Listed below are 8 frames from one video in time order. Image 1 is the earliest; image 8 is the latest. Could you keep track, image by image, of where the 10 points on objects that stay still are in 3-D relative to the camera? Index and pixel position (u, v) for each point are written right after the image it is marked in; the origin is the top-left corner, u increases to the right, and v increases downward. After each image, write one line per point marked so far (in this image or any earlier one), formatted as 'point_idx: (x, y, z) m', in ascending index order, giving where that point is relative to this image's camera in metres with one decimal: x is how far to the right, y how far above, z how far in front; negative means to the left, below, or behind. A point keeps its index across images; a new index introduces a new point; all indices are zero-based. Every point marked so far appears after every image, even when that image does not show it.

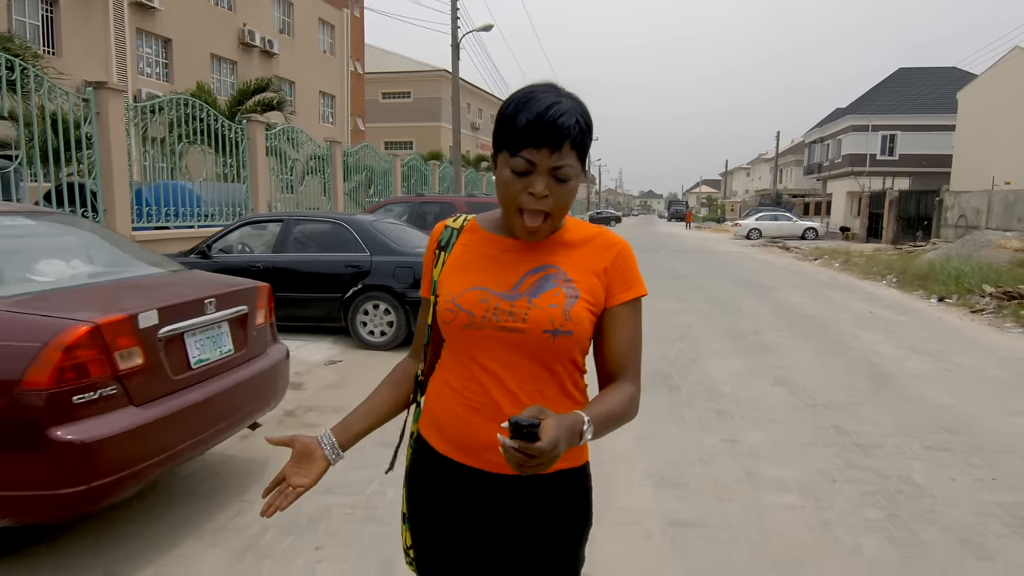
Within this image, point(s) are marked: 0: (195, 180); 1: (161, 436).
0: (-5.5, +1.9, +11.3) m
1: (-1.4, -0.6, +2.7) m
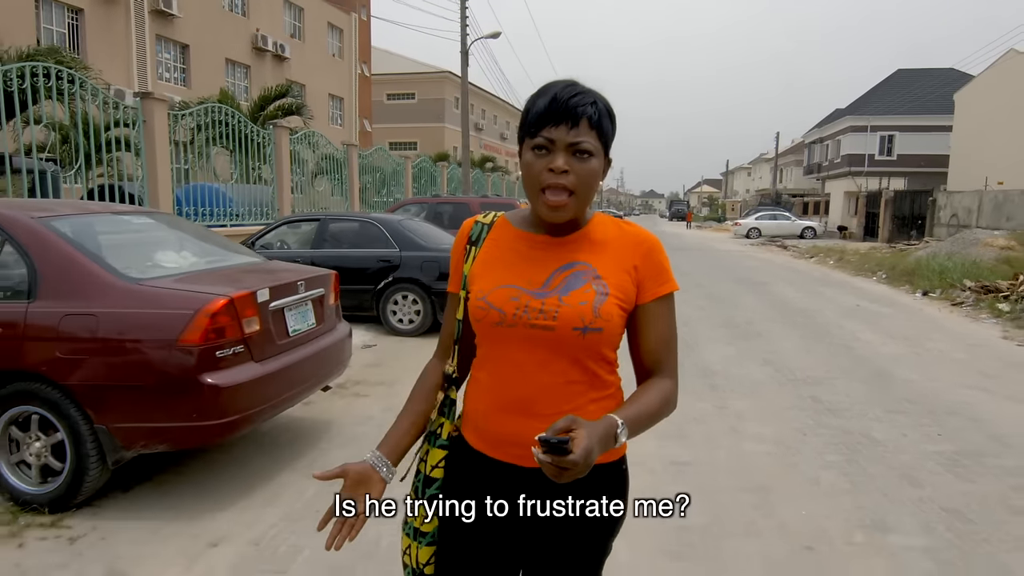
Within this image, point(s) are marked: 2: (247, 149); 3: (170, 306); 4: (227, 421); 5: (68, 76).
0: (-5.3, +2.0, +12.0) m
1: (-1.3, -0.5, +3.4) m
2: (-5.2, +2.8, +12.7) m
3: (-1.7, -0.1, +3.2) m
4: (-1.4, -0.7, +3.2) m
5: (-5.6, +2.6, +8.0) m
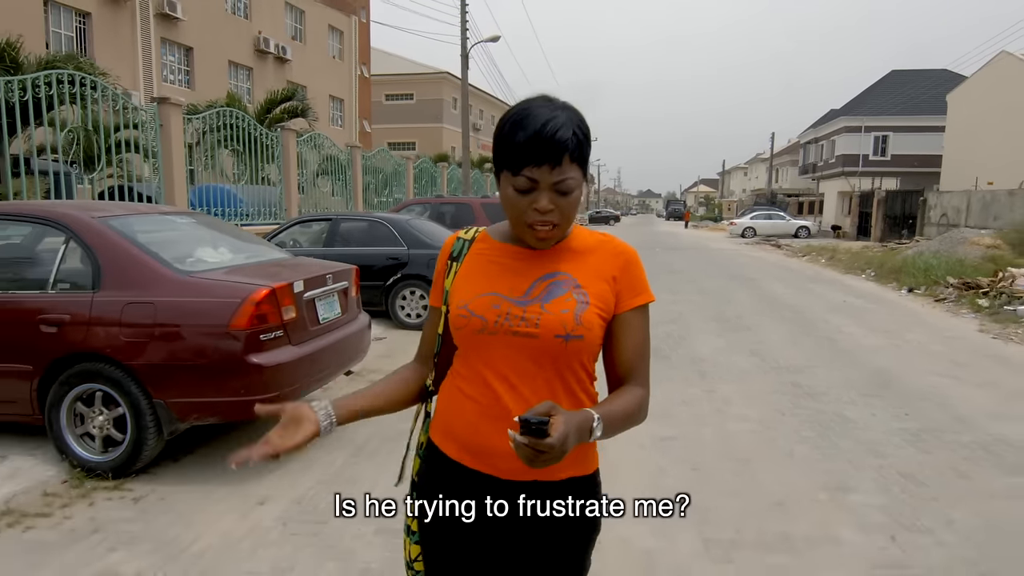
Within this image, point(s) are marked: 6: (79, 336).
0: (-5.3, +2.0, +12.4) m
1: (-1.2, -0.5, +3.9) m
2: (-5.2, +2.8, +13.1) m
3: (-1.6, 0.0, +3.6) m
4: (-1.4, -0.6, +3.6) m
5: (-5.6, +2.7, +8.4) m
6: (-2.4, -0.3, +3.6) m
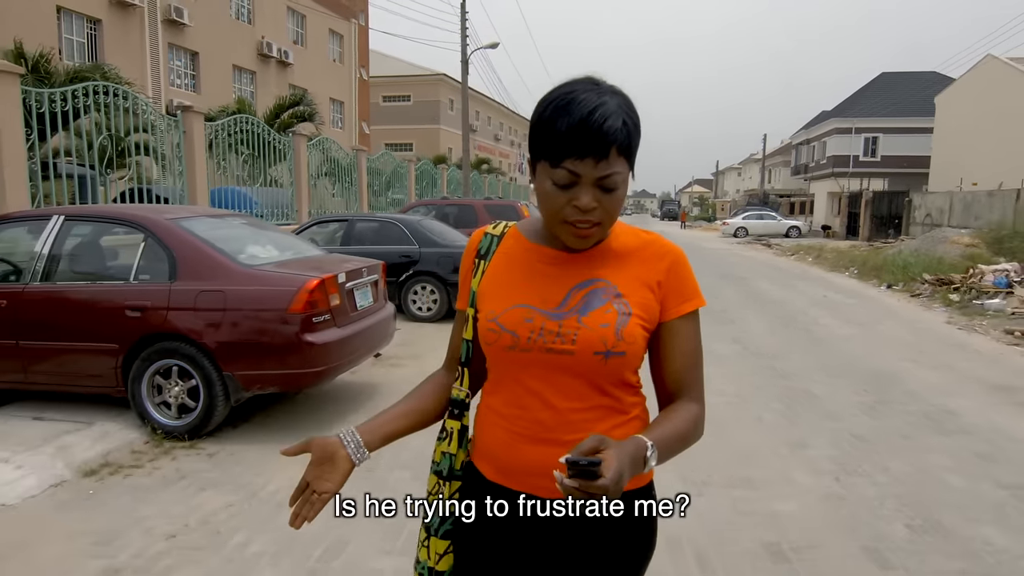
0: (-5.3, +2.1, +13.1) m
1: (-1.2, -0.4, +4.5) m
2: (-5.2, +2.9, +13.7) m
3: (-1.5, 0.0, +4.3) m
4: (-1.3, -0.5, +4.3) m
5: (-5.5, +2.7, +9.0) m
6: (-2.3, -0.2, +4.3) m
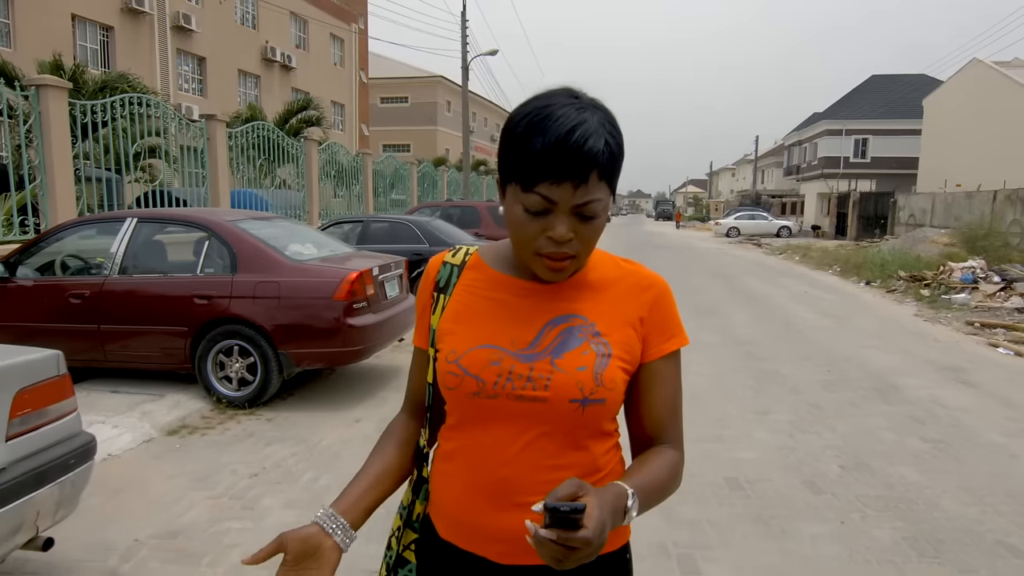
0: (-5.3, +2.1, +13.8) m
1: (-1.1, -0.3, +5.3) m
2: (-5.2, +2.9, +14.5) m
3: (-1.5, +0.1, +5.0) m
4: (-1.2, -0.5, +5.1) m
5: (-5.5, +2.8, +9.8) m
6: (-2.3, -0.1, +5.0) m
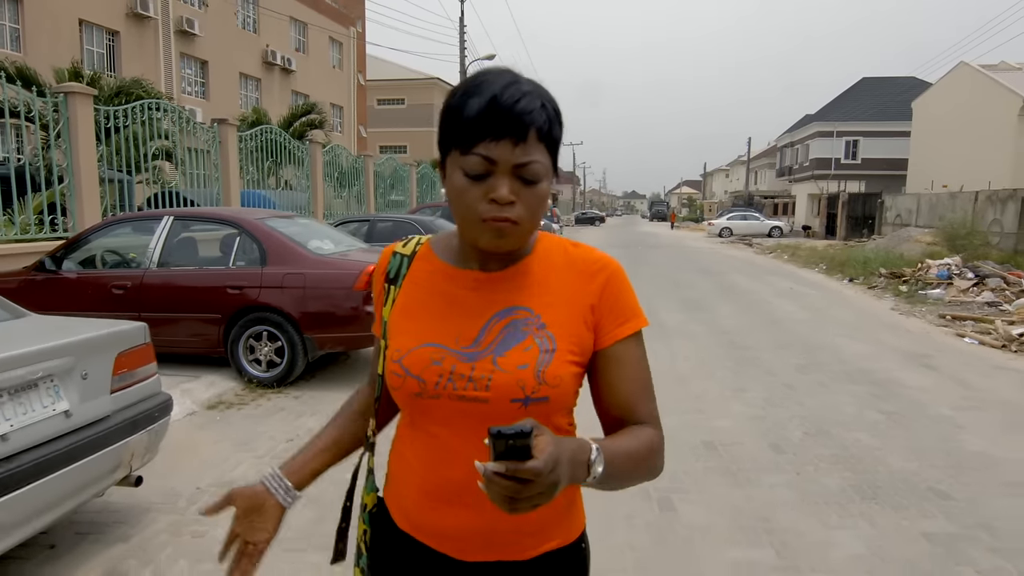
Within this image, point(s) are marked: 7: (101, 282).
0: (-5.3, +2.2, +14.3) m
1: (-1.1, -0.3, +5.9) m
2: (-5.3, +3.0, +15.0) m
3: (-1.4, +0.2, +5.6) m
4: (-1.2, -0.4, +5.6) m
5: (-5.5, +2.9, +10.3) m
6: (-2.2, -0.1, +5.6) m
7: (-3.7, +0.1, +5.8) m
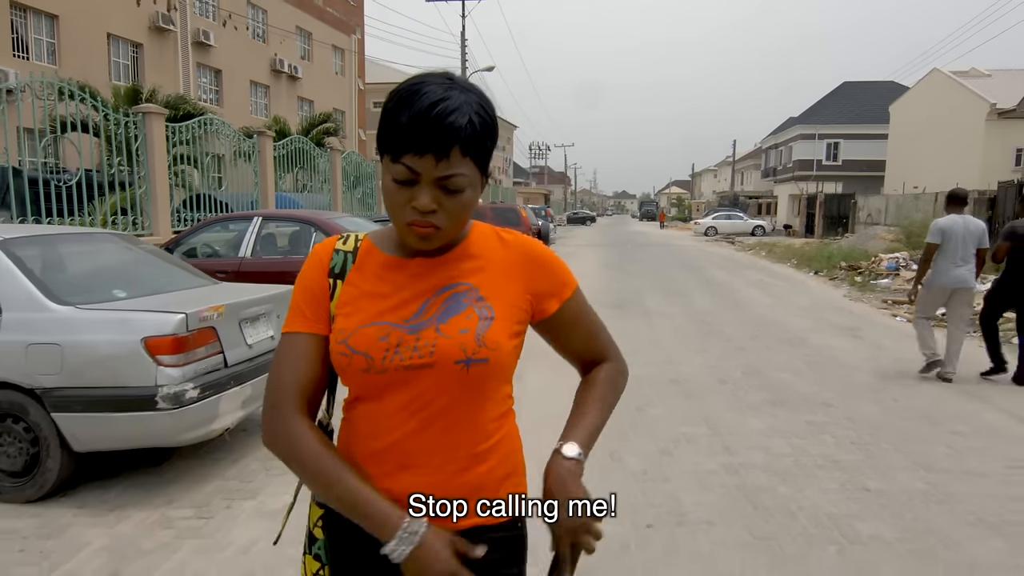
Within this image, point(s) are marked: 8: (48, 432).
0: (-5.3, +2.4, +16.0) m
1: (-0.9, -0.1, +7.5) m
2: (-5.2, +3.1, +16.6) m
3: (-1.3, +0.4, +7.3) m
4: (-1.0, -0.2, +7.3) m
5: (-5.4, +3.0, +11.9) m
6: (-2.1, +0.1, +7.2) m
7: (-3.5, +0.2, +7.5) m
8: (-2.5, -0.8, +3.5) m
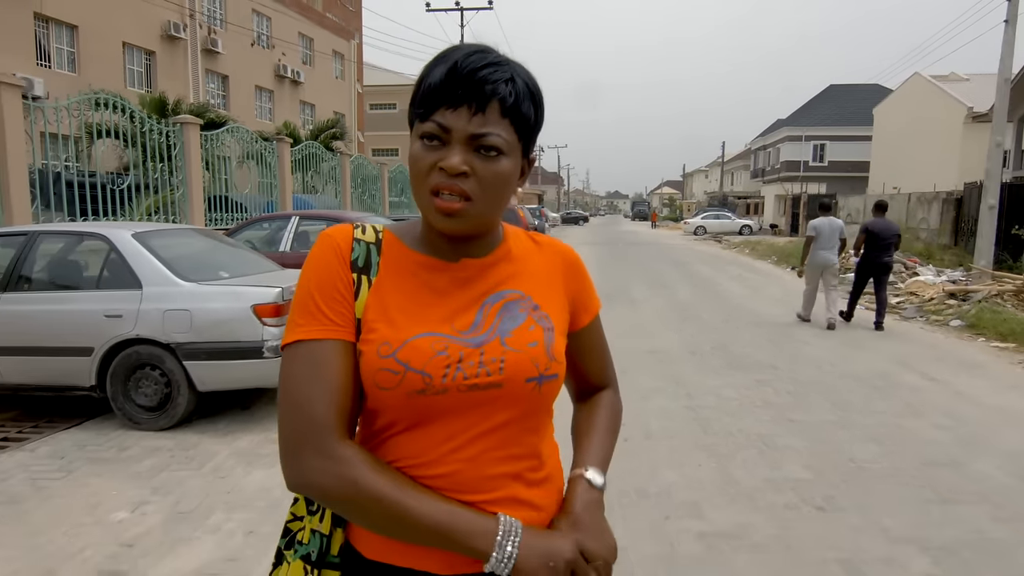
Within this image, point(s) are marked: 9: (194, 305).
0: (-5.3, +2.5, +17.1) m
1: (-0.8, +0.1, +8.7) m
2: (-5.3, +3.3, +17.7) m
3: (-1.2, +0.5, +8.4) m
4: (-1.0, -0.1, +8.5) m
5: (-5.4, +3.2, +13.1) m
6: (-2.0, +0.3, +8.4) m
7: (-3.5, +0.4, +8.6) m
8: (-2.4, -0.6, +4.6) m
9: (-2.3, -0.1, +4.6) m
